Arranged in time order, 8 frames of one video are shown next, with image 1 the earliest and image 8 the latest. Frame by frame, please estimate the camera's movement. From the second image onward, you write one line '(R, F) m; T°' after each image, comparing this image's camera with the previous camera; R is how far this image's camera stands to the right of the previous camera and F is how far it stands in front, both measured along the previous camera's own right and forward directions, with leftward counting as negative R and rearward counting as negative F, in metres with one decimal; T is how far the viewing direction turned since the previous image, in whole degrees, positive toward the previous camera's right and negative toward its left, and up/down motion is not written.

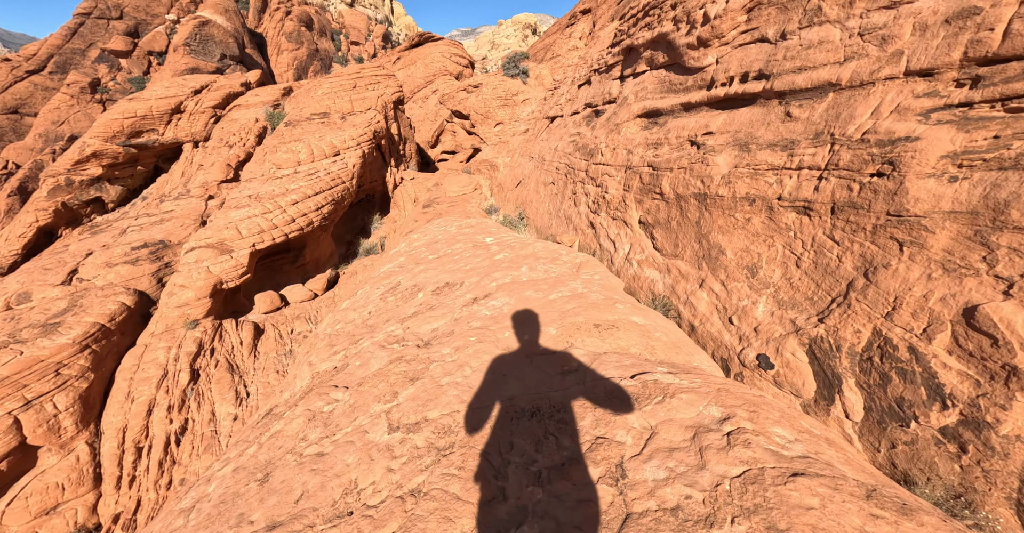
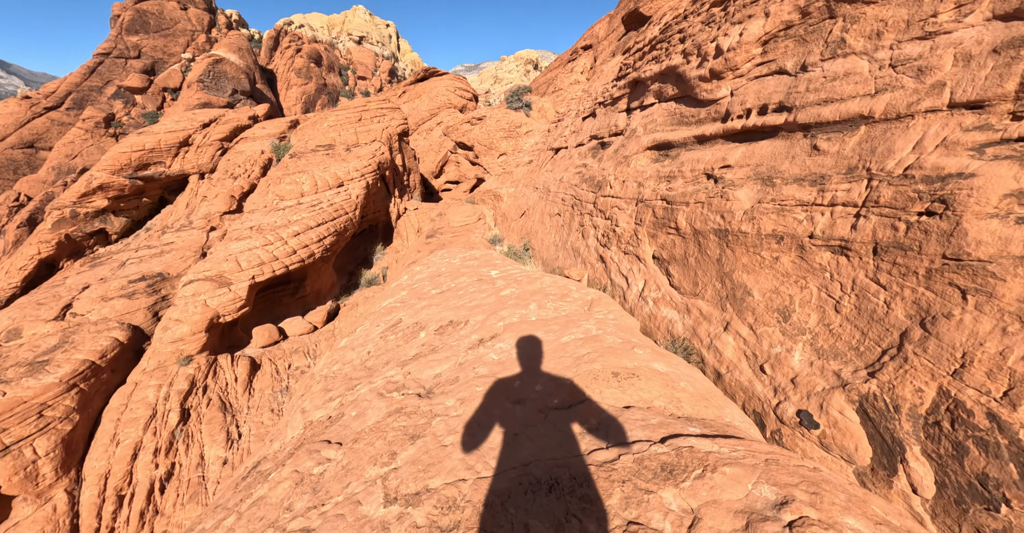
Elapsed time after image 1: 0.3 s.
(-0.1, +0.3) m; 0°
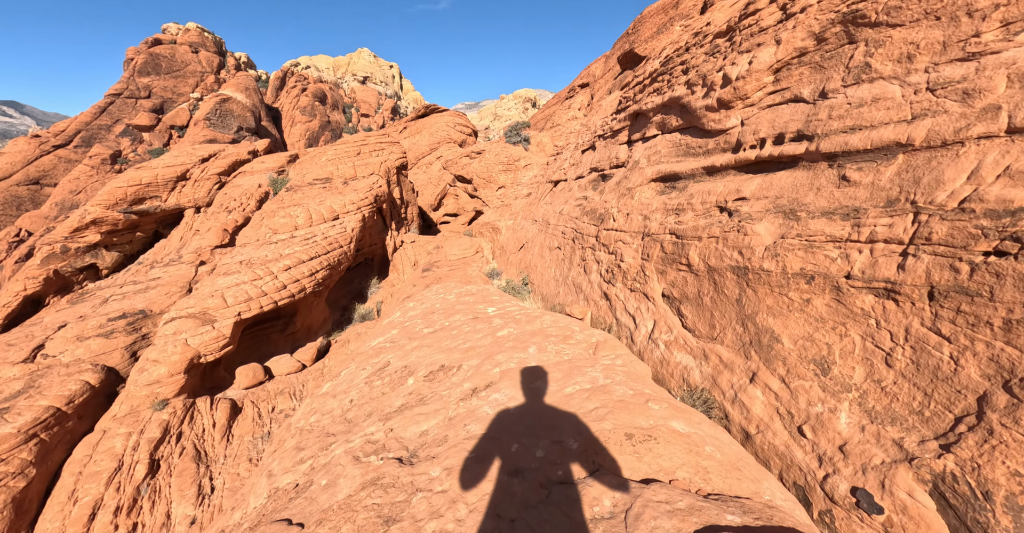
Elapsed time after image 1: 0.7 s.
(0.0, +0.4) m; 0°
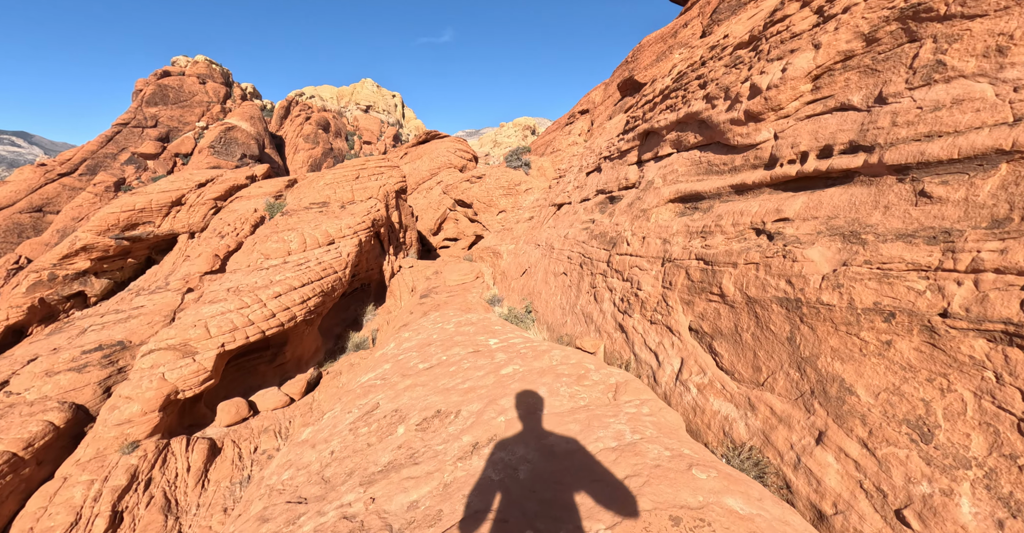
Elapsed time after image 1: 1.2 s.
(-0.1, +0.6) m; 0°
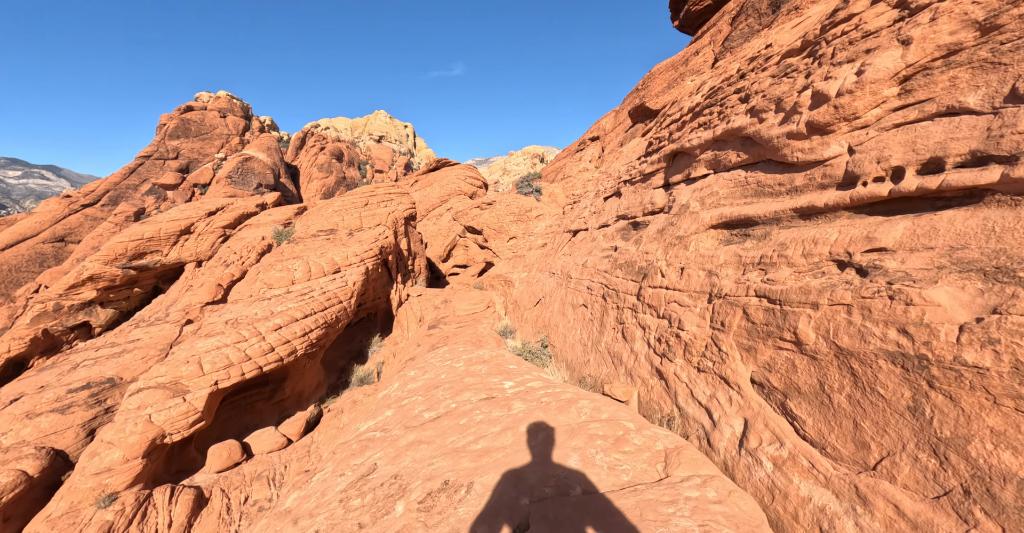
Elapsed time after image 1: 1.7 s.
(-0.1, +0.7) m; -1°
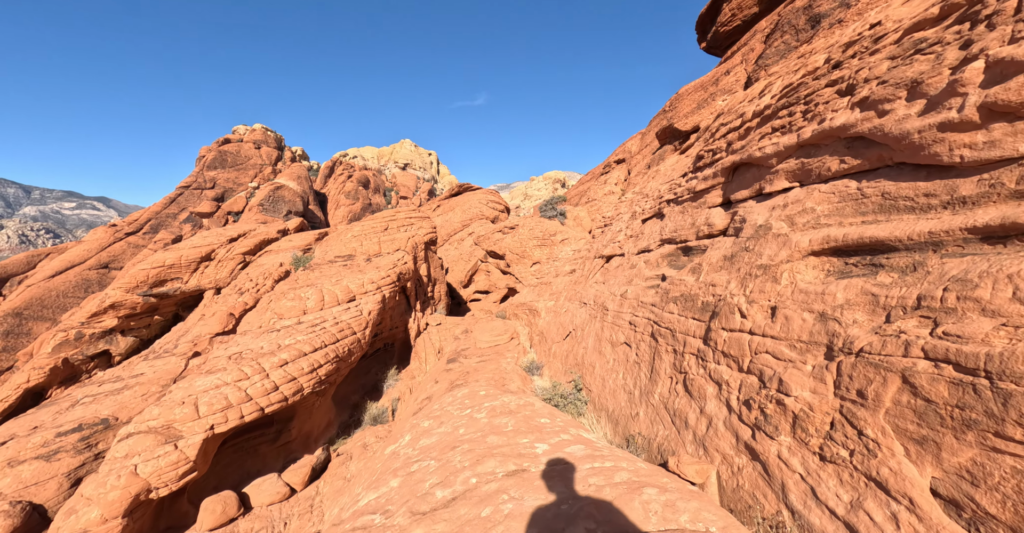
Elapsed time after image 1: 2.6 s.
(-0.1, +1.1) m; -3°
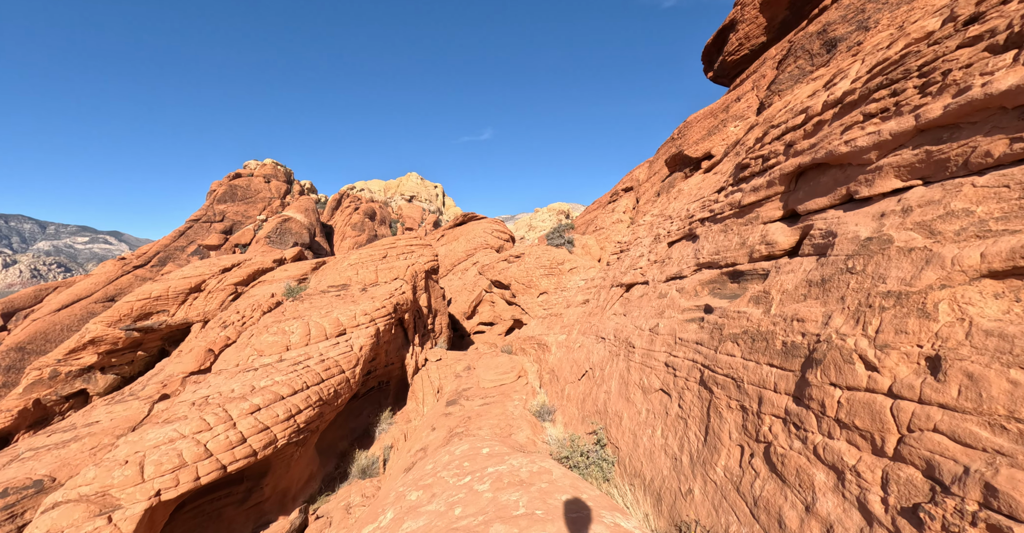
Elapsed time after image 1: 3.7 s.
(-0.1, +1.3) m; -1°
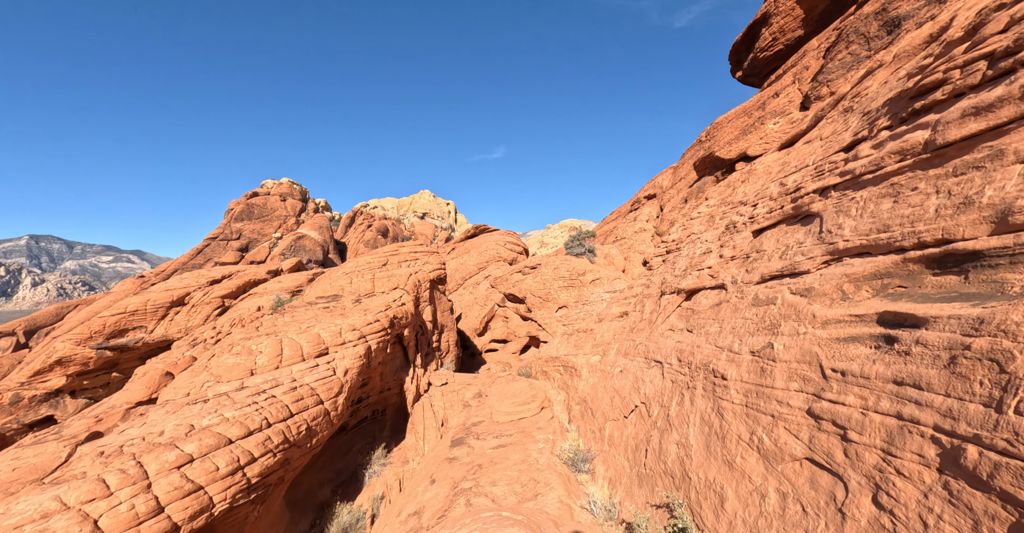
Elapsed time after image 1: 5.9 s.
(-0.3, +2.5) m; -2°
